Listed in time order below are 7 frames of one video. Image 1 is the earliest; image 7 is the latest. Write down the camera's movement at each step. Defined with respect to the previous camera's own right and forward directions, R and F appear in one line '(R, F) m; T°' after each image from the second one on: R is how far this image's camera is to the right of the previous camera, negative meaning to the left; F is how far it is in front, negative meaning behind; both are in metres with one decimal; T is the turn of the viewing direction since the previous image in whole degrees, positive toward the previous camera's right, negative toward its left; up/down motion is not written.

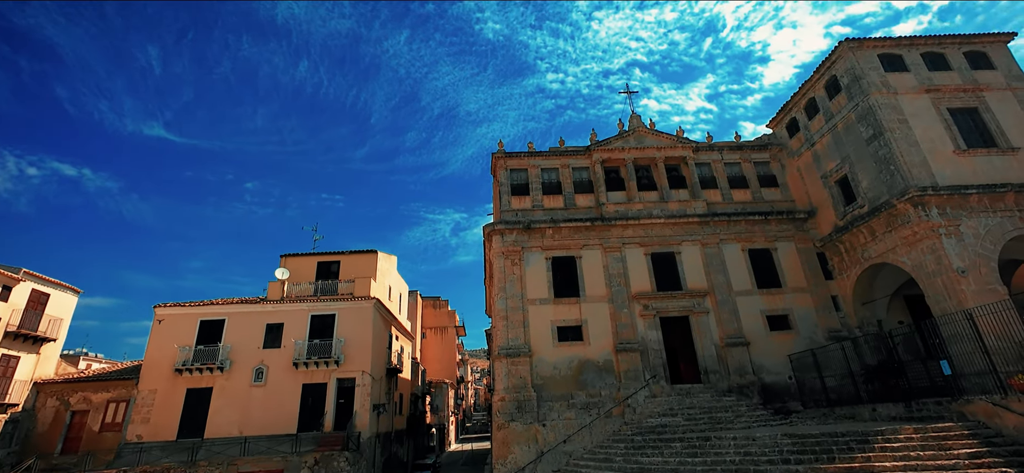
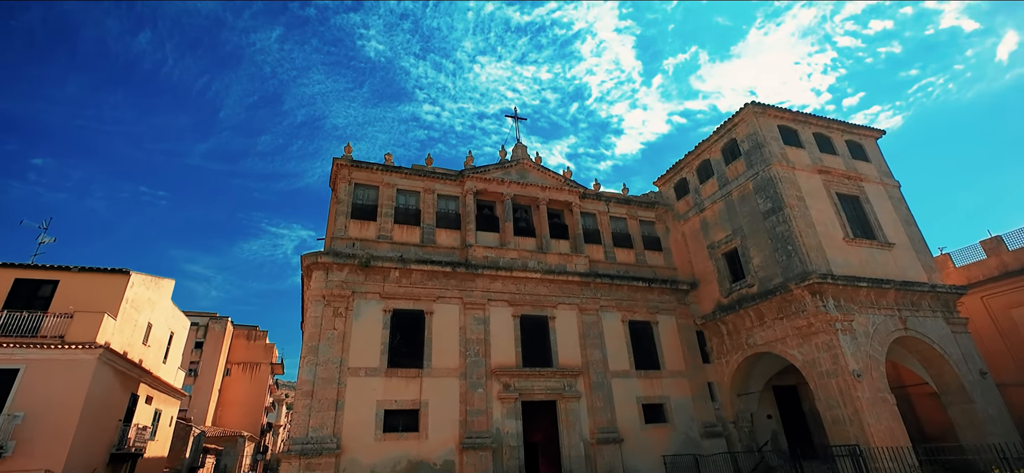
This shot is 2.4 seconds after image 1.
(+0.9, +6.0) m; +16°
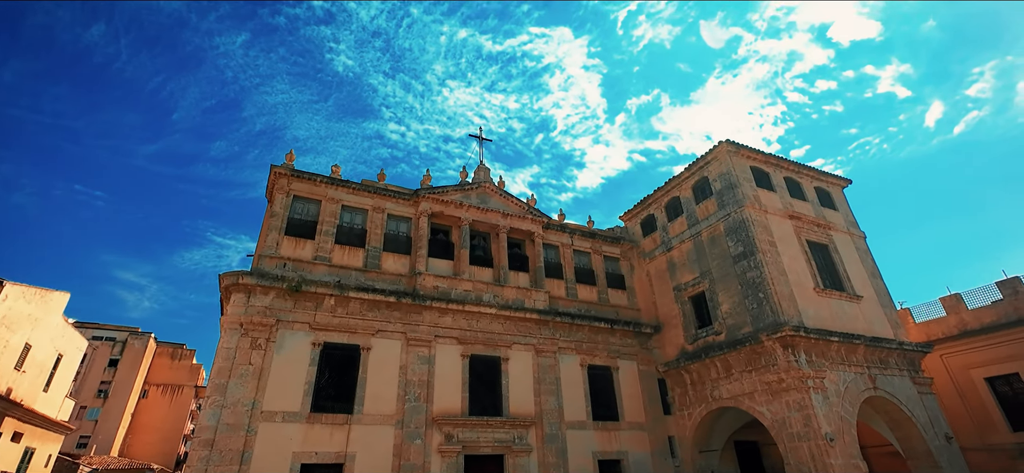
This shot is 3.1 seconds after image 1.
(+0.1, +1.8) m; +5°
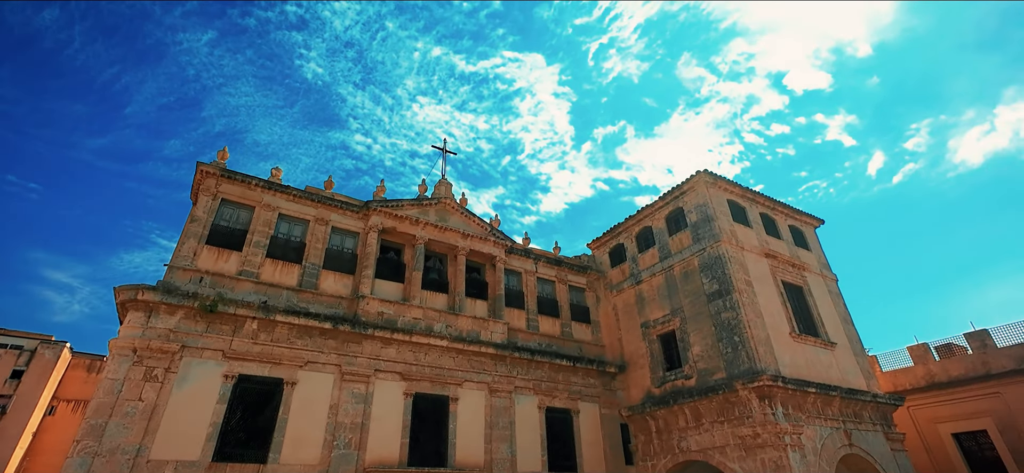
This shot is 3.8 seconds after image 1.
(+0.1, +1.9) m; +4°
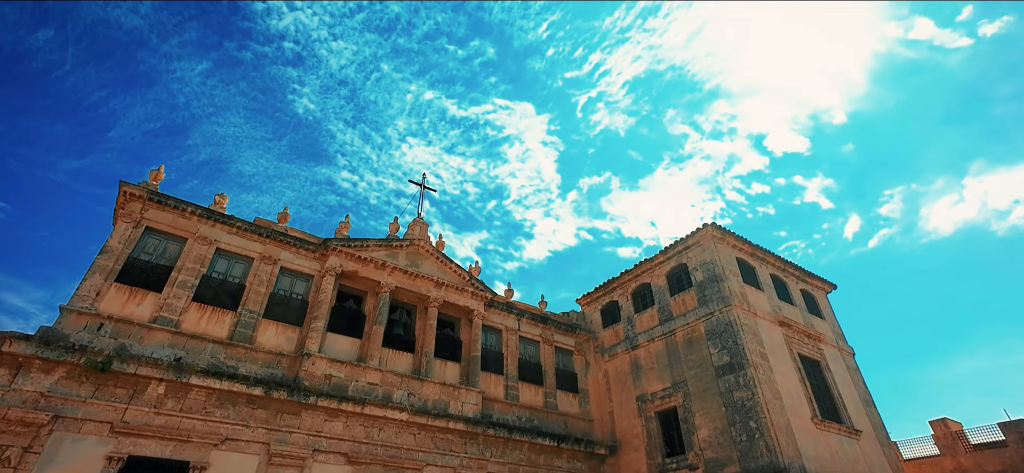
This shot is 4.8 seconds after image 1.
(0.0, +2.5) m; +2°
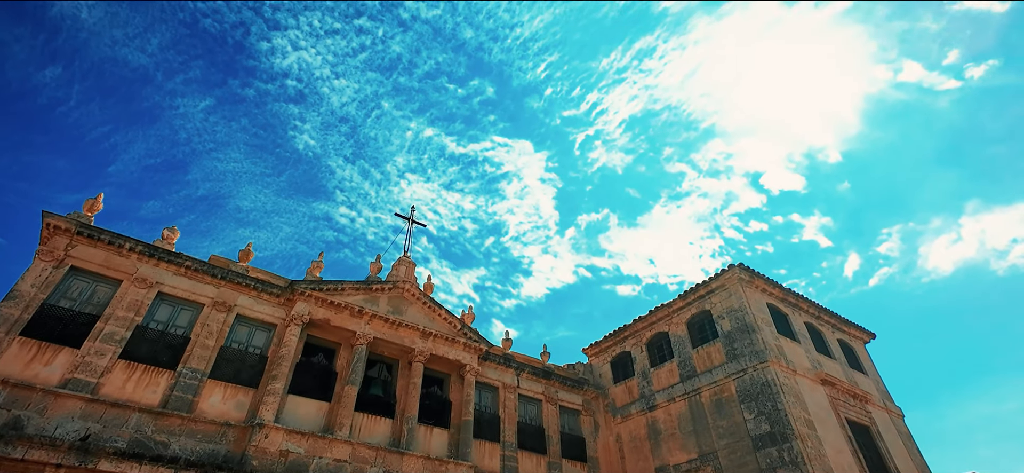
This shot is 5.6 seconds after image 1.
(0.0, +2.3) m; 0°
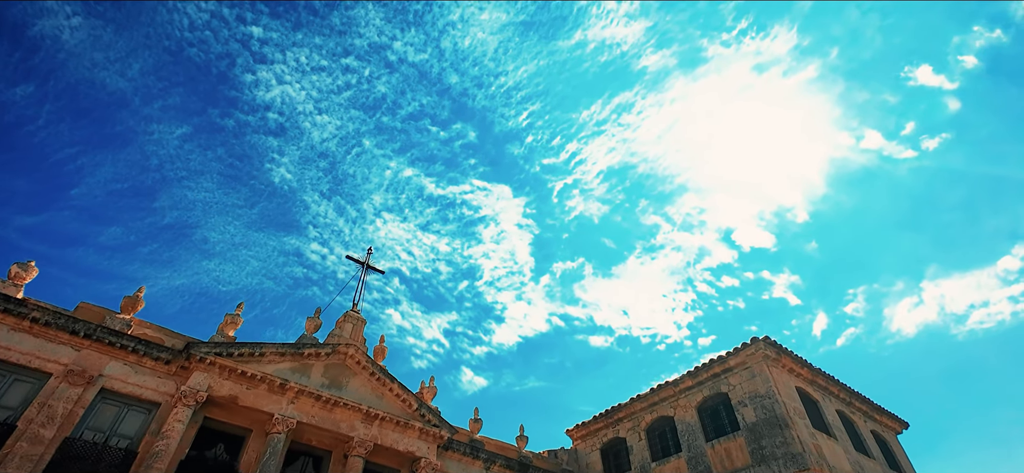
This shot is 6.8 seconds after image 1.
(-0.1, +3.1) m; +3°
